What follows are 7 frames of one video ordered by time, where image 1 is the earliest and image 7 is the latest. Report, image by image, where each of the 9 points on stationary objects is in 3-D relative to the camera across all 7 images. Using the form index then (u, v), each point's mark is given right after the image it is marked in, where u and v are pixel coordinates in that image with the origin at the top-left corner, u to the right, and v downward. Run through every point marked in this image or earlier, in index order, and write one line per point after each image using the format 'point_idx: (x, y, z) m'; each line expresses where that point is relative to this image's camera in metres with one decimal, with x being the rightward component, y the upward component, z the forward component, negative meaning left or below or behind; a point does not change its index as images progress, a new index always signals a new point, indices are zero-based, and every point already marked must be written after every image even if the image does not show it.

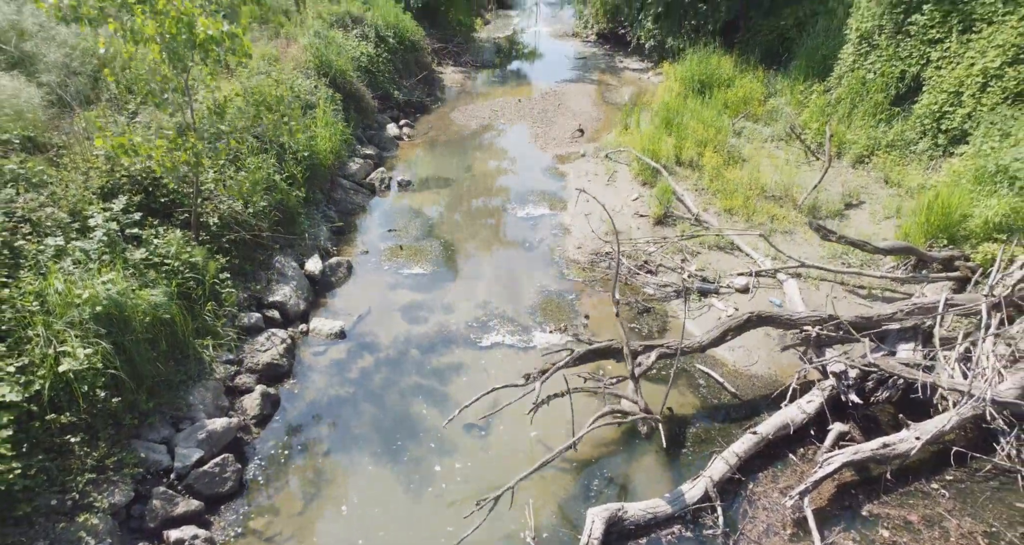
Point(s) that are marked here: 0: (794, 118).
0: (+5.4, +3.0, +13.6) m
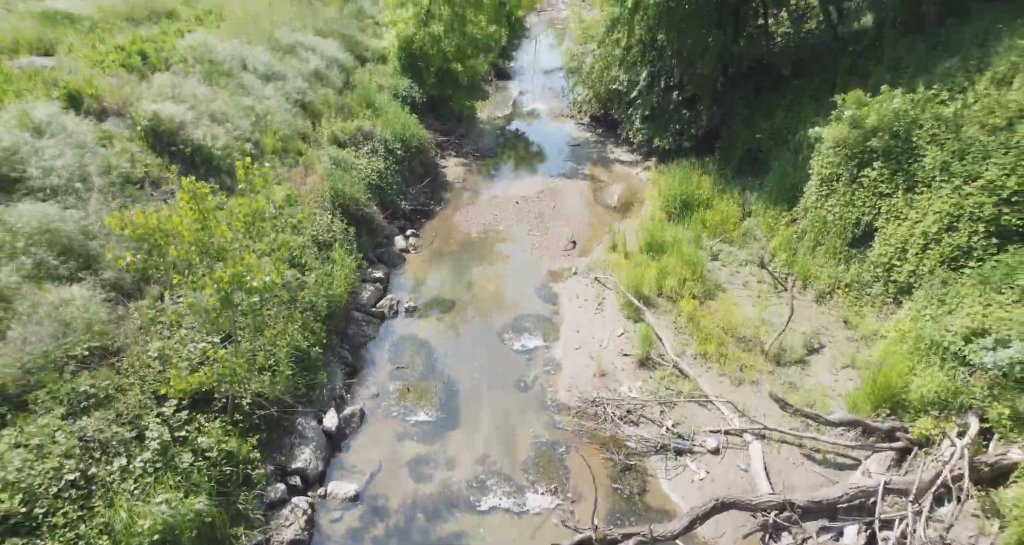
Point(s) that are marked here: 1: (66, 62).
0: (+5.4, +0.6, +14.8) m
1: (-8.3, +3.8, +13.0) m
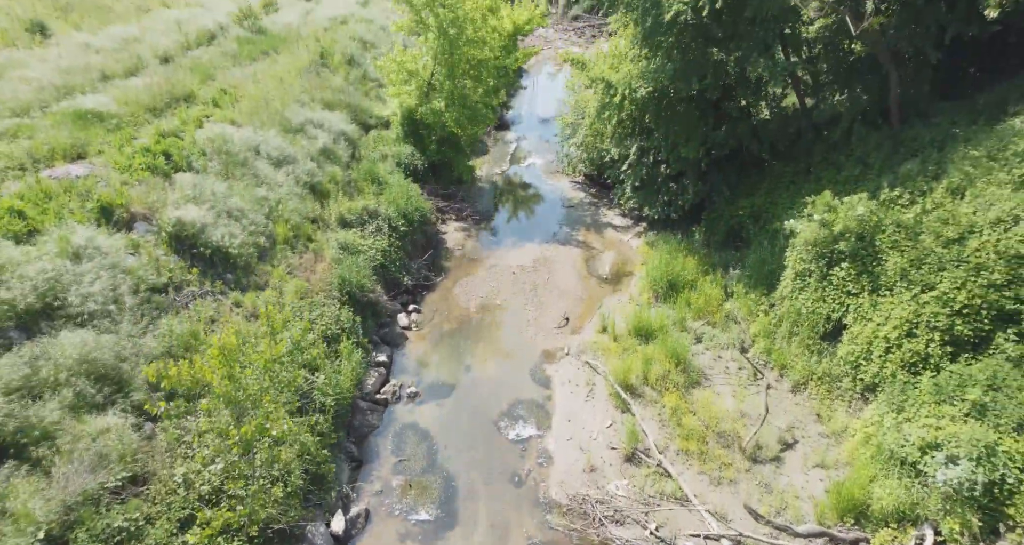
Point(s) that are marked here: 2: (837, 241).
0: (+5.3, -1.3, +15.6) m
1: (-8.4, +2.0, +14.0) m
2: (+6.5, +0.6, +13.9) m
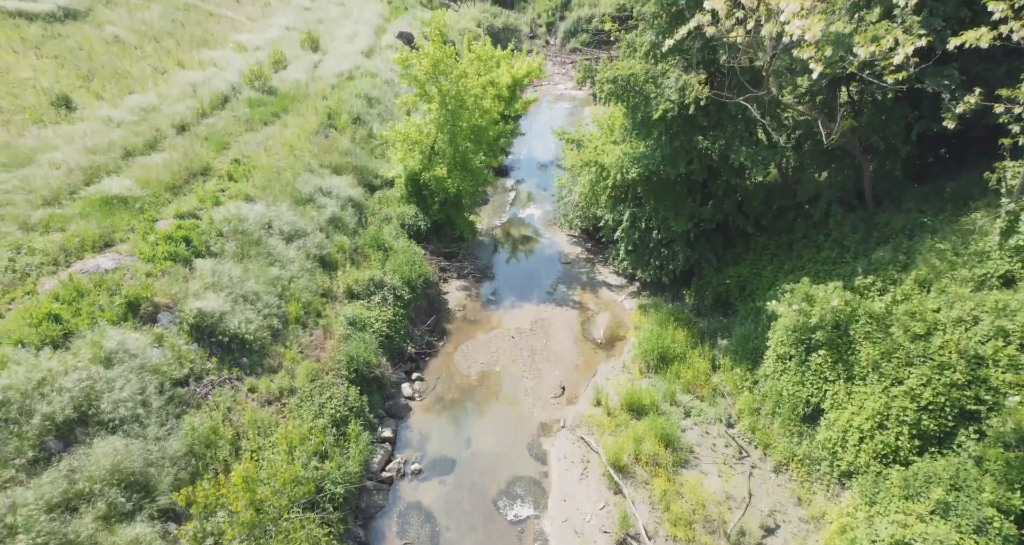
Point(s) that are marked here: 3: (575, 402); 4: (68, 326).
0: (+5.3, -3.3, +16.5) m
1: (-8.4, +0.2, +15.0) m
2: (+6.5, -1.2, +14.8) m
3: (+1.7, -3.5, +18.4) m
4: (-8.3, -1.0, +13.0) m
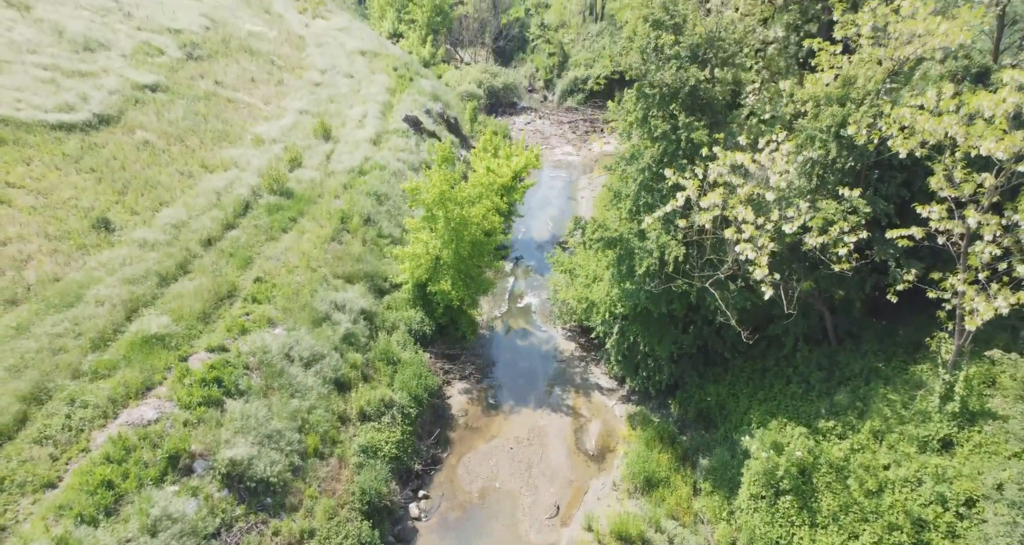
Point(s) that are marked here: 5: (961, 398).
0: (+5.2, -7.0, +18.0) m
1: (-8.4, -3.4, +16.8) m
2: (+6.4, -4.9, +16.5) m
3: (+1.7, -7.3, +19.9) m
4: (-8.4, -4.5, +14.7) m
5: (+10.6, -3.0, +16.6) m
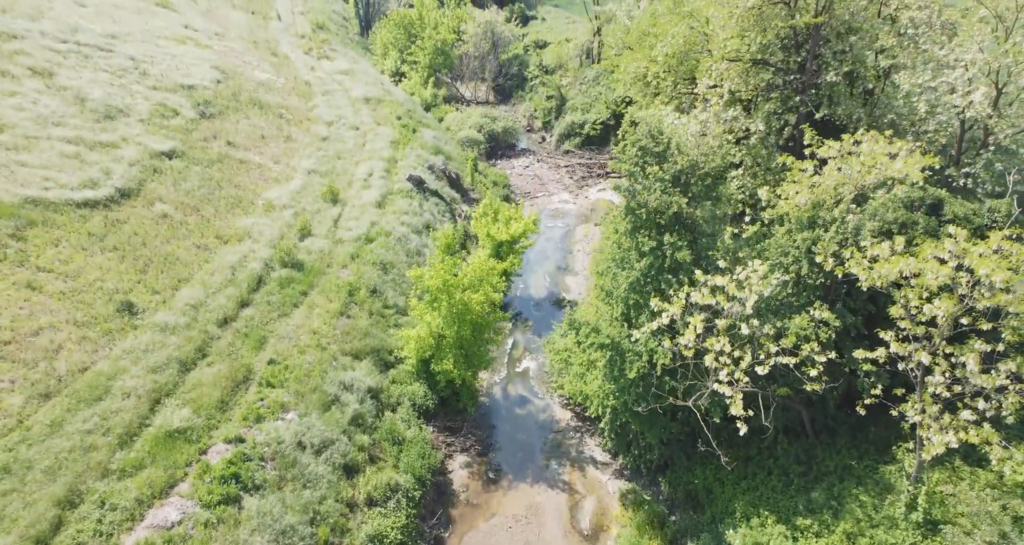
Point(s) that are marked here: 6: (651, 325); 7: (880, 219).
0: (+5.1, -9.9, +19.1) m
1: (-8.5, -6.3, +18.2) m
2: (+6.4, -7.8, +17.6) m
3: (+1.7, -10.3, +21.0) m
4: (-8.5, -7.3, +16.0) m
5: (+10.5, -5.9, +17.8) m
6: (+3.8, -1.4, +19.1) m
7: (+9.4, +1.4, +17.9) m
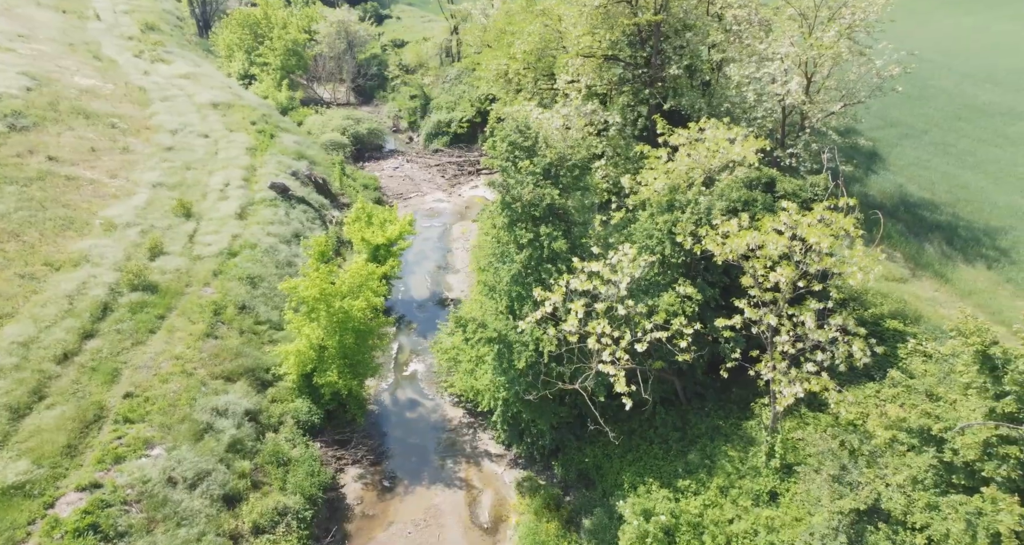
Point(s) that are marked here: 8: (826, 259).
0: (+2.5, -9.6, +19.8) m
1: (-11.0, -7.1, +16.5) m
2: (+3.8, -7.4, +18.6) m
3: (-1.2, -10.3, +21.1) m
4: (-10.5, -8.1, +14.3) m
5: (+7.7, -5.2, +19.5) m
6: (+0.6, -1.2, +19.6) m
7: (+6.1, +2.0, +19.3) m
8: (+7.5, +0.3, +16.2) m
